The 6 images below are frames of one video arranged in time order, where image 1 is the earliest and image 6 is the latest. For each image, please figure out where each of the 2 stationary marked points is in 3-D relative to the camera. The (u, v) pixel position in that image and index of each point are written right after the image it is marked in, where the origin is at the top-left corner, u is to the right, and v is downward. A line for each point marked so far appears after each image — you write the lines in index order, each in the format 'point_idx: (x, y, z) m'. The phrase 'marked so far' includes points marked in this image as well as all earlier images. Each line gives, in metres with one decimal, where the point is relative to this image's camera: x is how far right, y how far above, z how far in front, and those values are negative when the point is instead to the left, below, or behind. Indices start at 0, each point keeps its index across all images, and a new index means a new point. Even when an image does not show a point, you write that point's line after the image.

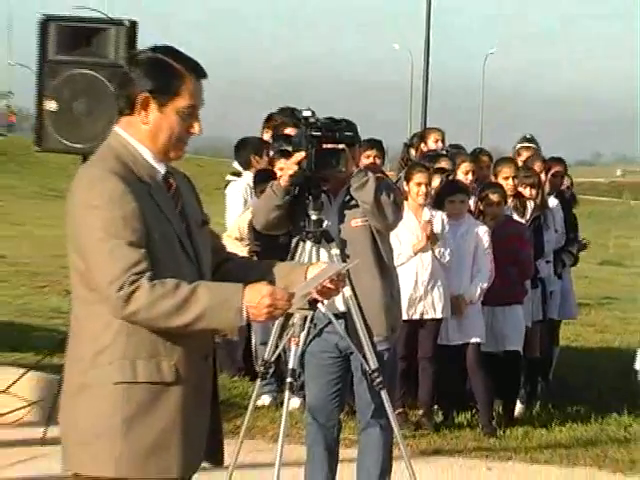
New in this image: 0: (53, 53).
0: (-1.7, +1.2, +8.4) m
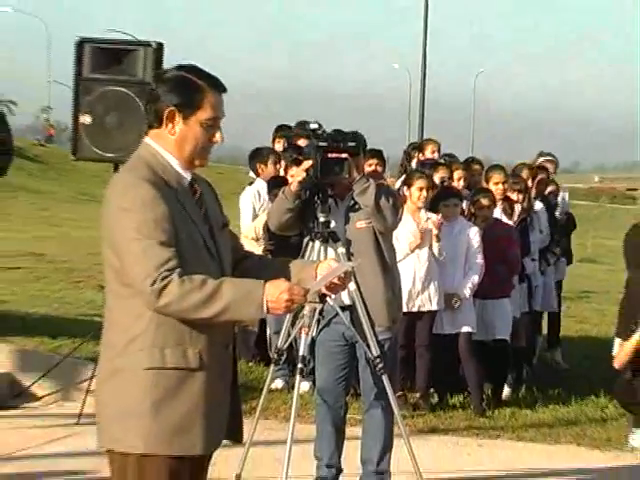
0: (-1.7, +1.2, +8.9) m
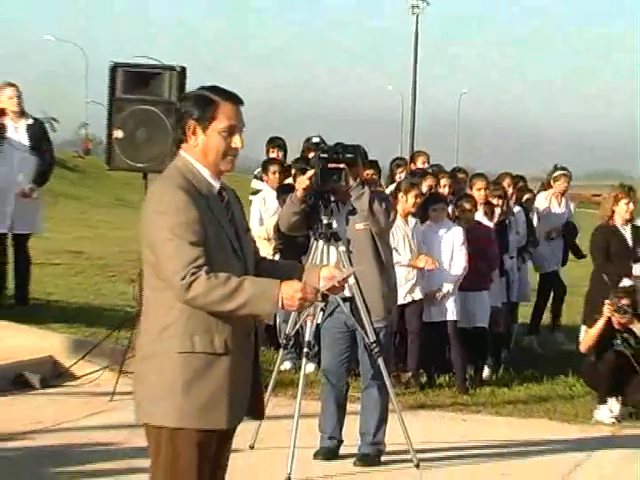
0: (-1.6, +1.2, +9.7) m
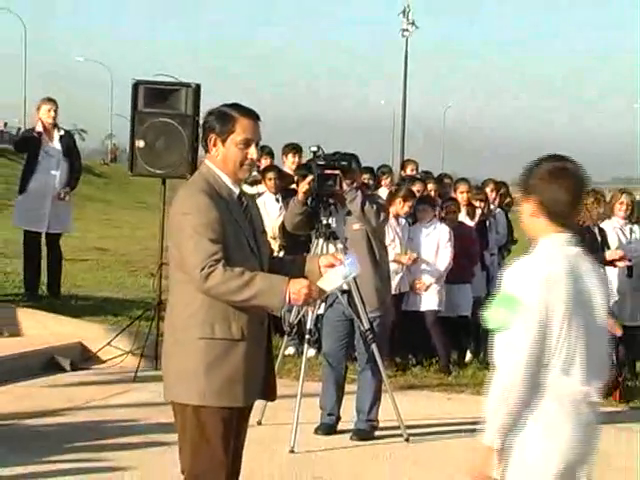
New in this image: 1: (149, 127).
0: (-1.6, +1.2, +10.5) m
1: (-1.4, +0.9, +9.0) m
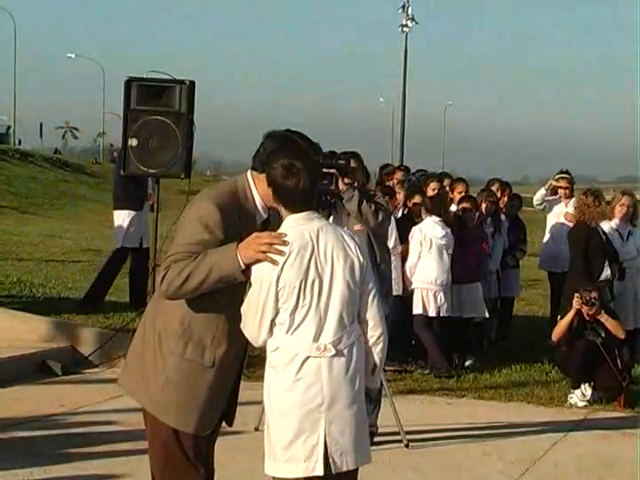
0: (-1.6, +1.2, +10.3) m
1: (-1.4, +0.9, +8.8) m
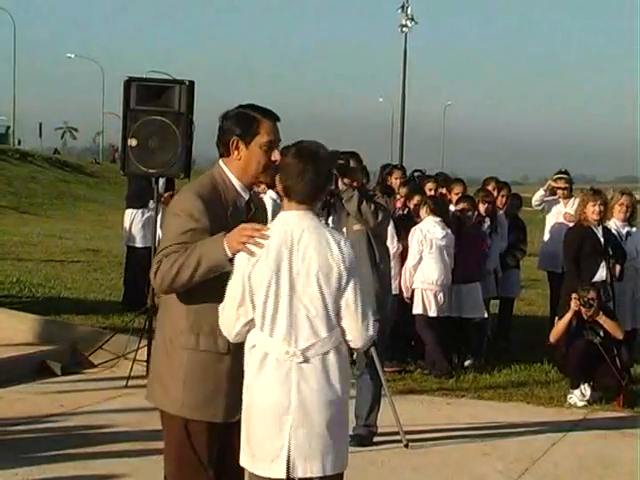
0: (-1.7, +1.2, +10.3) m
1: (-1.4, +0.9, +8.8) m
